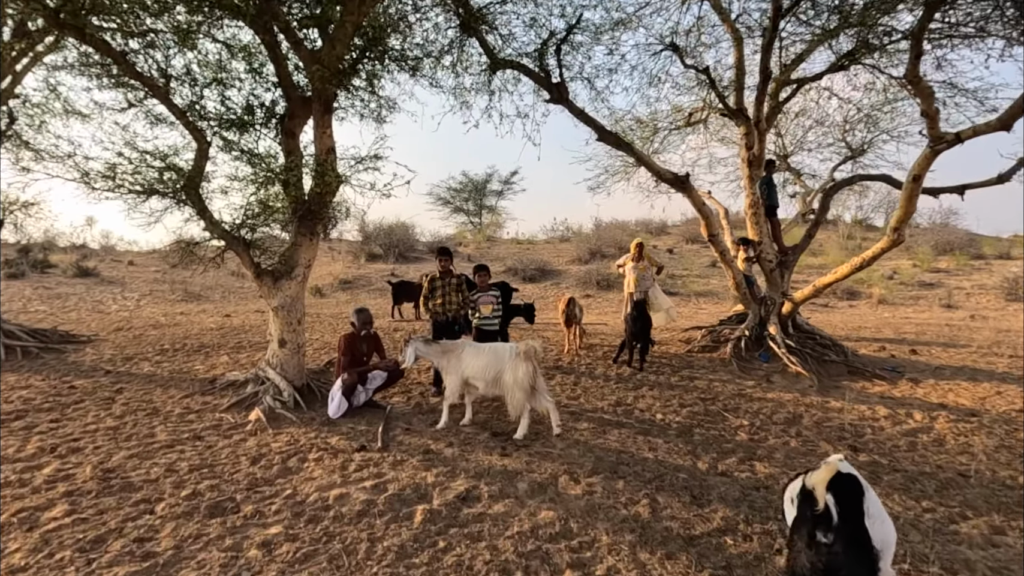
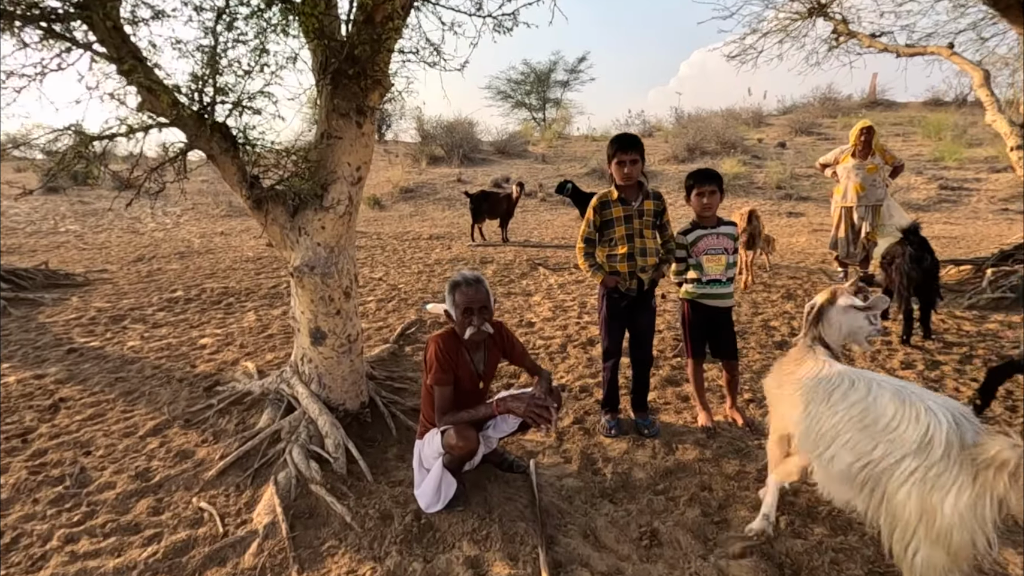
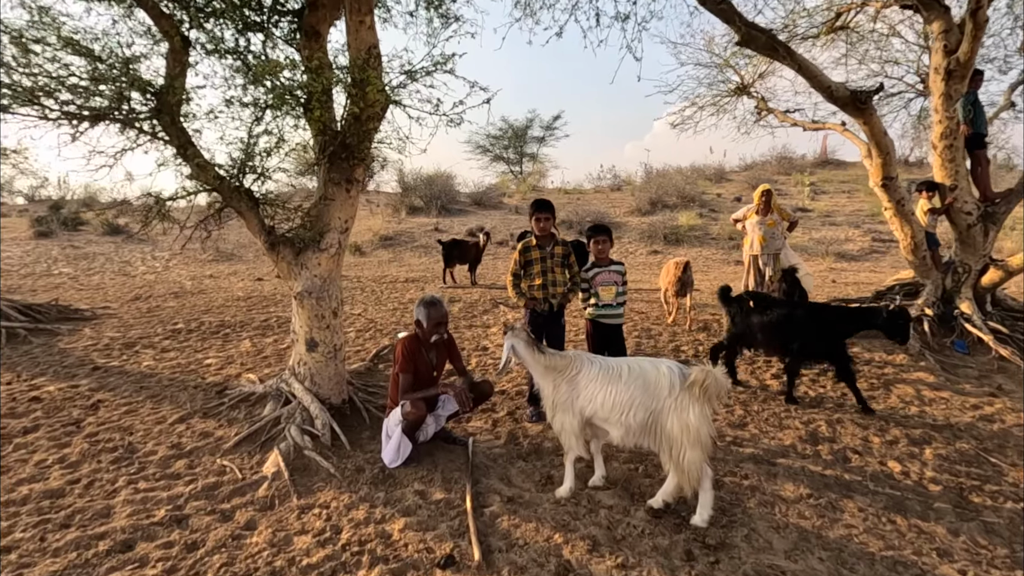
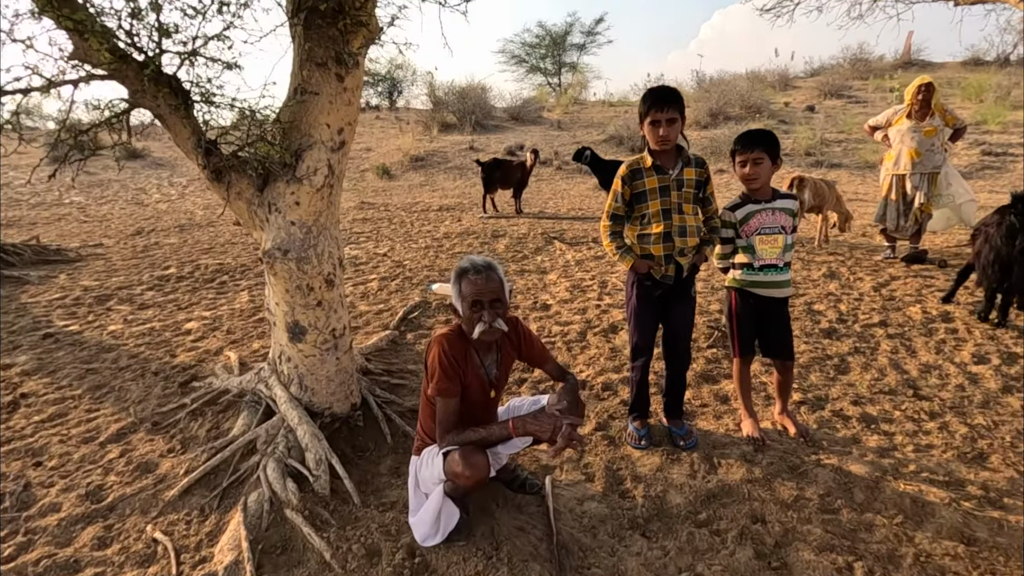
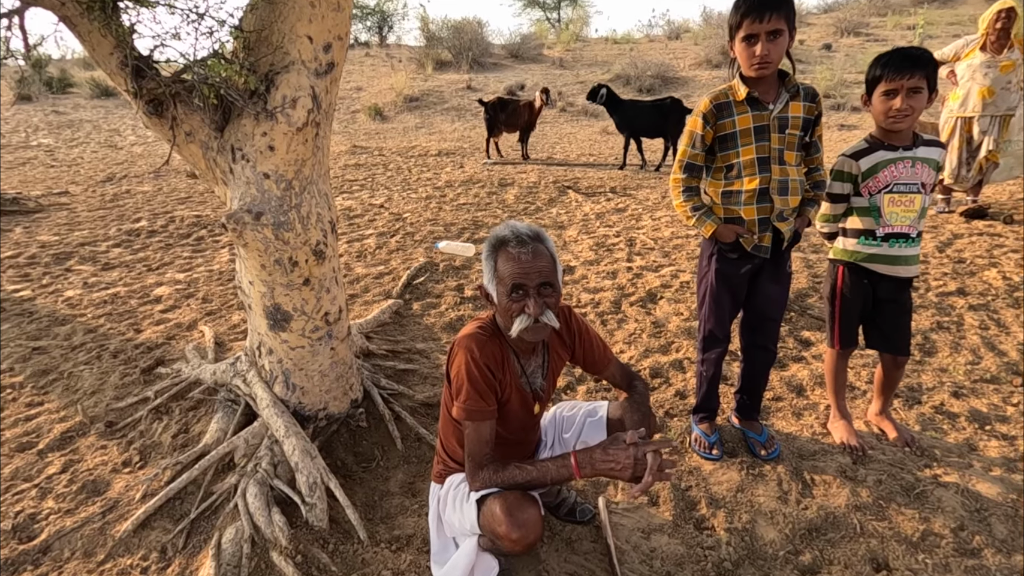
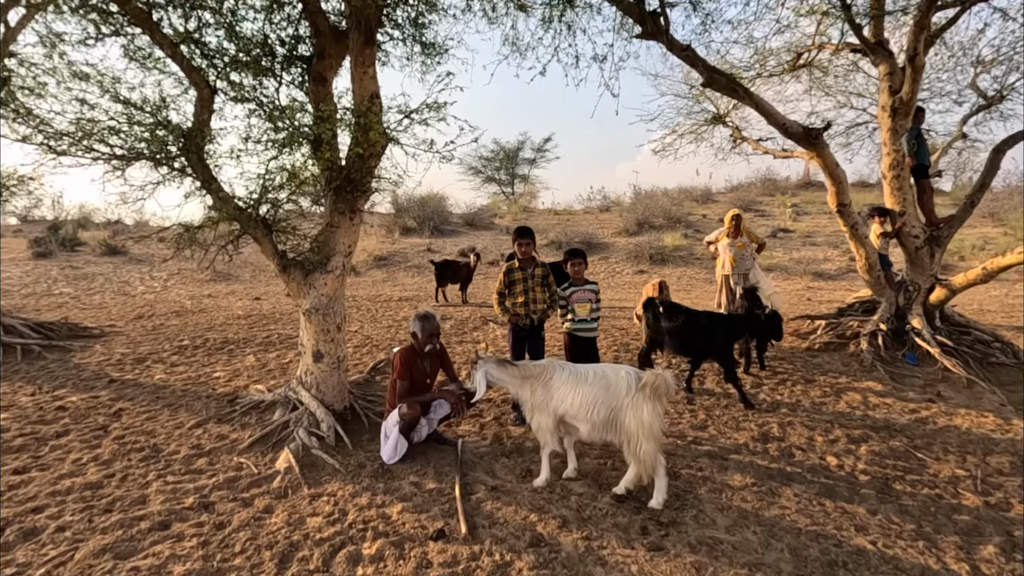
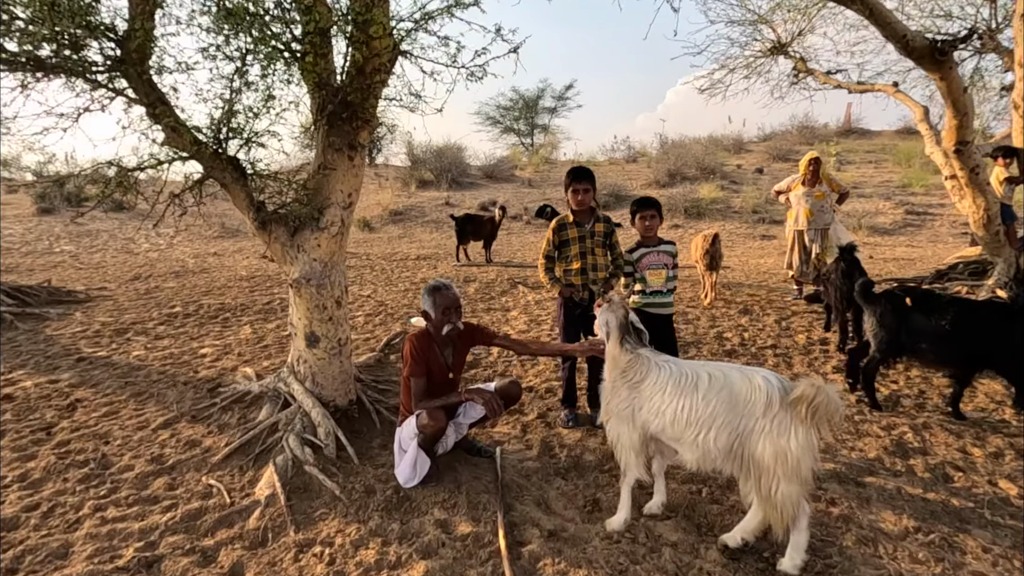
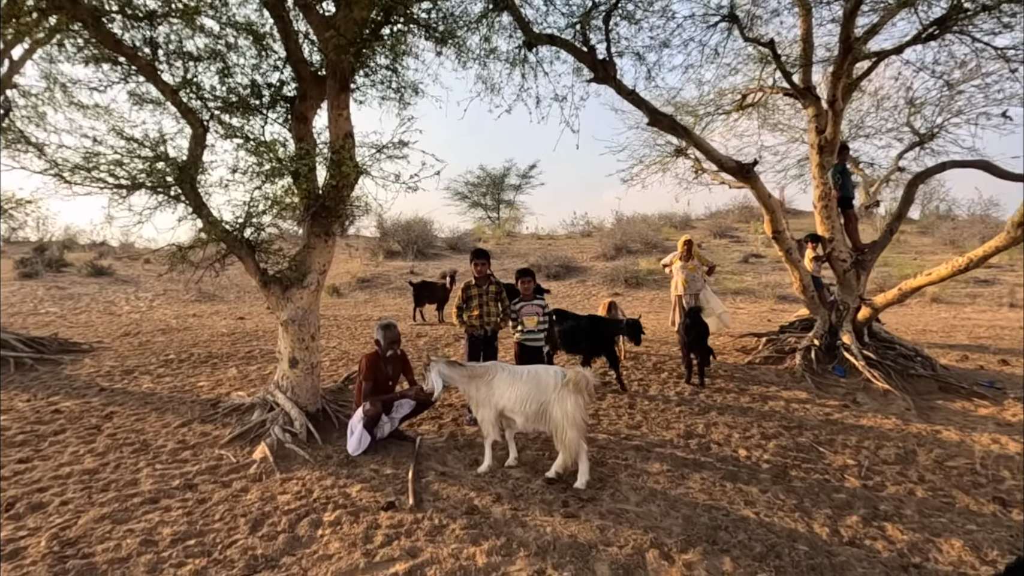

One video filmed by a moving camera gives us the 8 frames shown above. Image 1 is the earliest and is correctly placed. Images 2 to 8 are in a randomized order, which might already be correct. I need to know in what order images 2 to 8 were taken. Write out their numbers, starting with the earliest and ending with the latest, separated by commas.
8, 6, 3, 7, 2, 4, 5
